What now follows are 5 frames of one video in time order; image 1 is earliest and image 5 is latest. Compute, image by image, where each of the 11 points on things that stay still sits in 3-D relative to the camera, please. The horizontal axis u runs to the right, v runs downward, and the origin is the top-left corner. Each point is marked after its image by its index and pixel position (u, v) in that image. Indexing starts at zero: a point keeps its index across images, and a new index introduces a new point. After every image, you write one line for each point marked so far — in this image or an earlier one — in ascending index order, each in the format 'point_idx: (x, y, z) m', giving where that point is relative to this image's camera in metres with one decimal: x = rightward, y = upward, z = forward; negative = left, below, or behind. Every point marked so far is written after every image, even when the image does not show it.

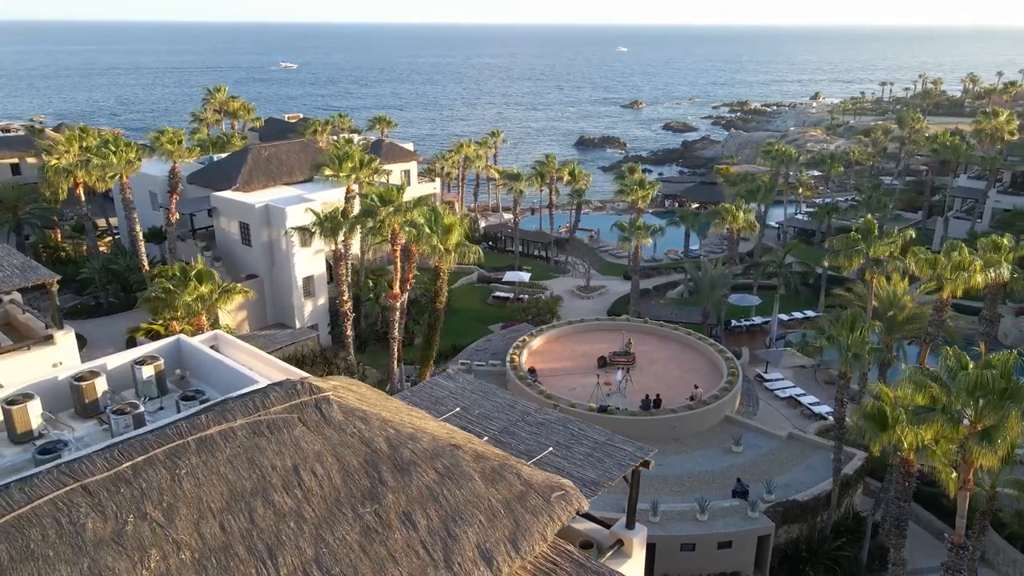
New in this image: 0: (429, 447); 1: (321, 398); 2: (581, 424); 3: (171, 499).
0: (-1.1, -2.1, +9.7) m
1: (-2.5, -1.5, +9.5) m
2: (+1.3, -2.5, +13.4) m
3: (-3.6, -2.2, +7.8) m
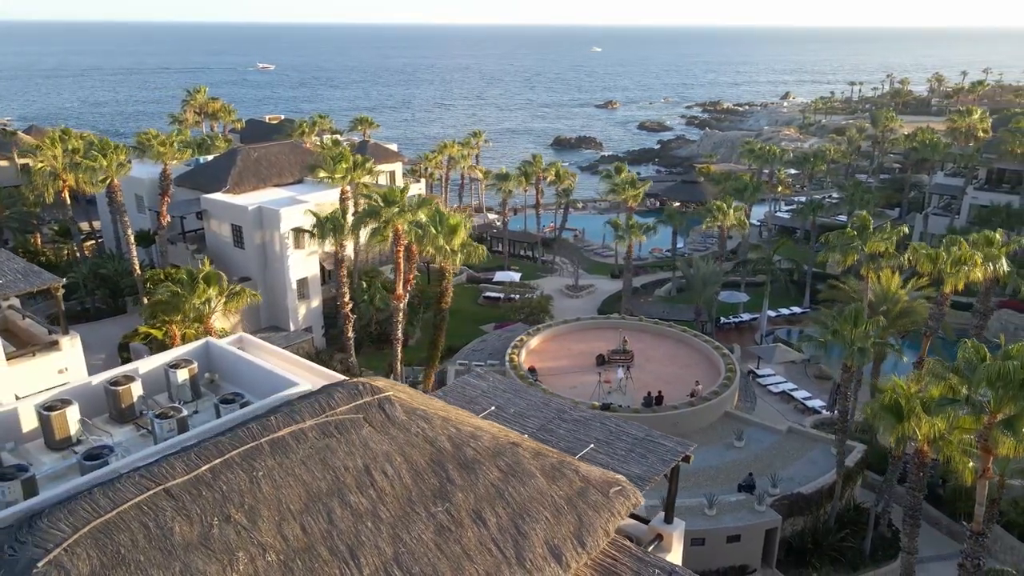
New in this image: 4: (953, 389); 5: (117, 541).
0: (-0.3, -2.1, +9.7) m
1: (-1.7, -1.4, +9.5) m
2: (+2.0, -2.4, +13.5) m
3: (-2.7, -2.2, +7.7) m
4: (+9.7, -2.2, +16.0) m
5: (-3.7, -2.4, +6.9) m
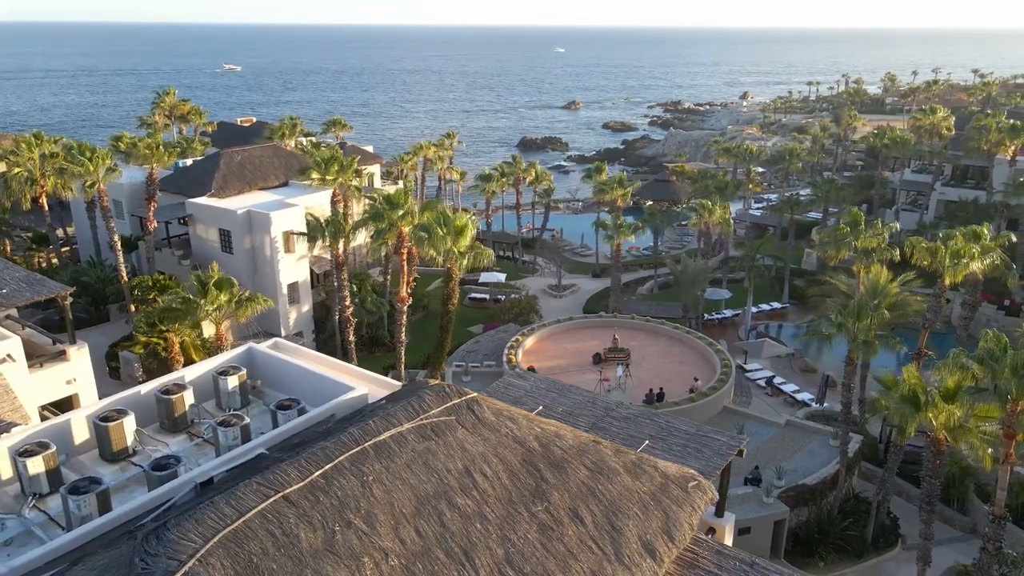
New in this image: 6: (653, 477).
0: (+0.8, -2.1, +9.8) m
1: (-0.5, -1.5, +9.5) m
2: (+2.9, -2.4, +13.7) m
3: (-1.5, -2.3, +7.6) m
4: (+10.5, -2.0, +16.6) m
5: (-2.4, -2.4, +6.8) m
6: (+1.9, -2.6, +9.9) m
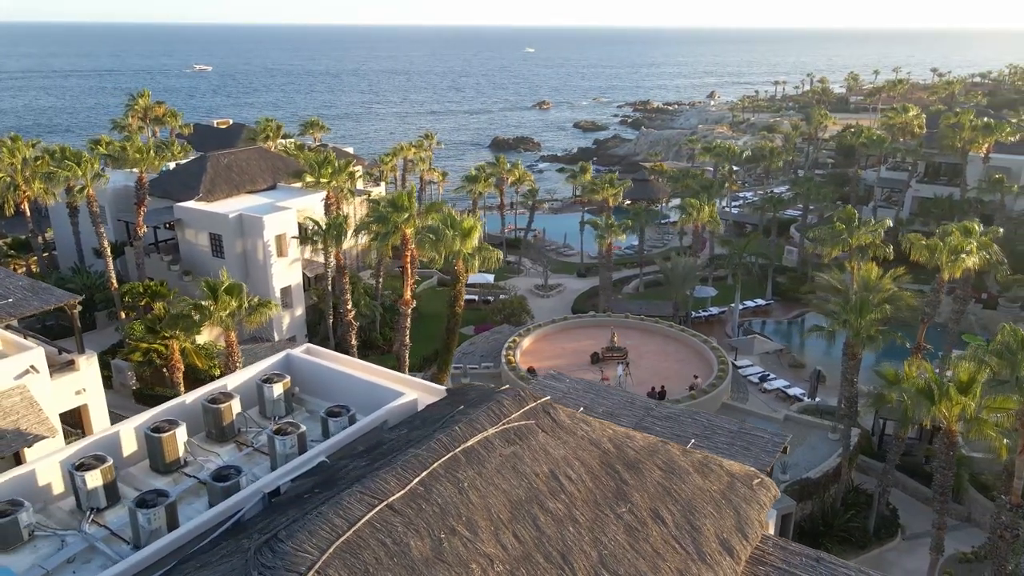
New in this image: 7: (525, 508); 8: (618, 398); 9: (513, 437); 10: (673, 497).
0: (+1.8, -2.1, +9.9) m
1: (+0.4, -1.5, +9.5) m
2: (+3.7, -2.4, +13.8) m
3: (-0.5, -2.3, +7.6) m
4: (+11.1, -1.9, +17.0) m
5: (-1.4, -2.5, +6.7) m
6: (+2.9, -2.6, +10.1) m
7: (+0.1, -2.4, +8.0) m
8: (+2.1, -2.2, +14.4) m
9: (0.0, -1.8, +8.8) m
10: (+2.0, -2.7, +9.3) m
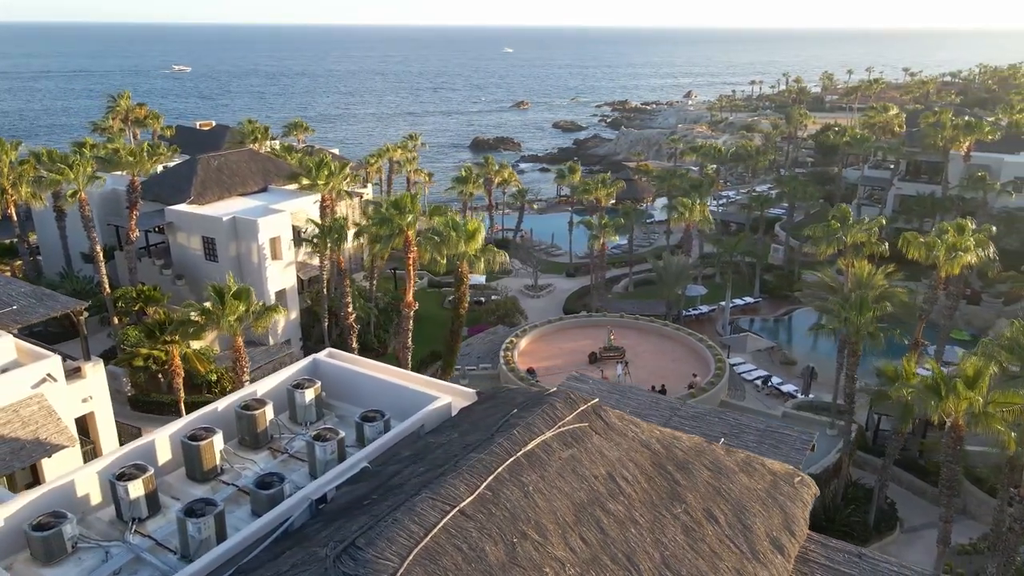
0: (+2.4, -2.1, +10.0) m
1: (+1.1, -1.6, +9.6) m
2: (+4.2, -2.4, +14.0) m
3: (+0.2, -2.4, +7.6) m
4: (+11.5, -1.9, +17.4) m
5: (-0.6, -2.5, +6.7) m
6: (+3.5, -2.6, +10.2) m
7: (+0.8, -2.5, +8.1) m
8: (+2.6, -2.2, +14.5) m
9: (+0.7, -1.8, +8.8) m
10: (+2.7, -2.7, +9.4) m
